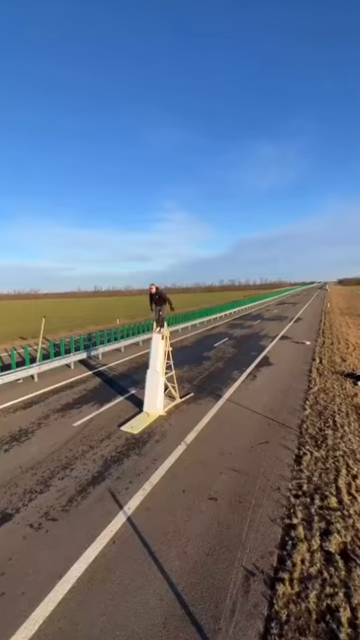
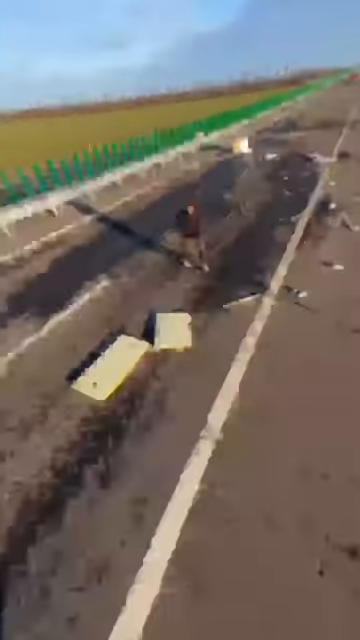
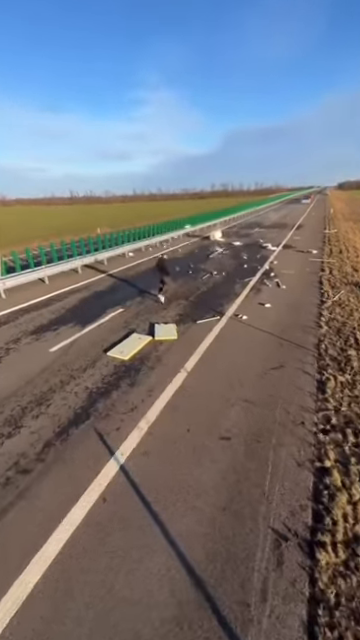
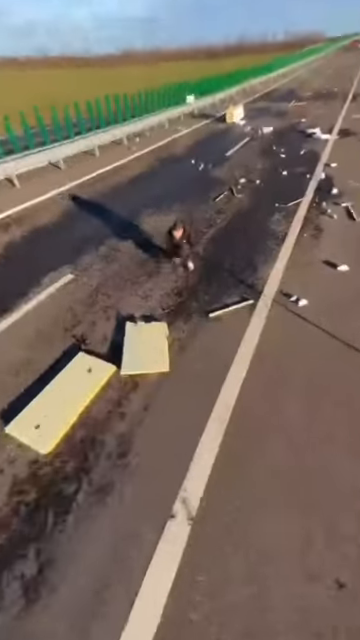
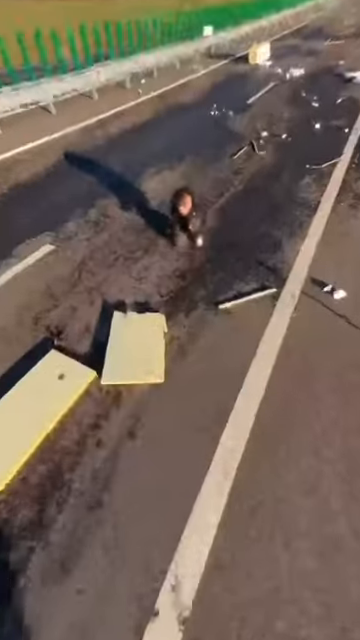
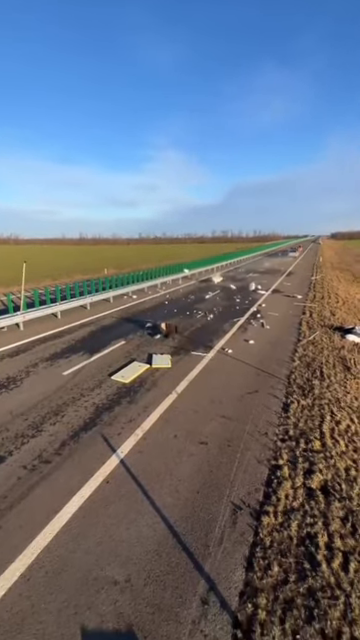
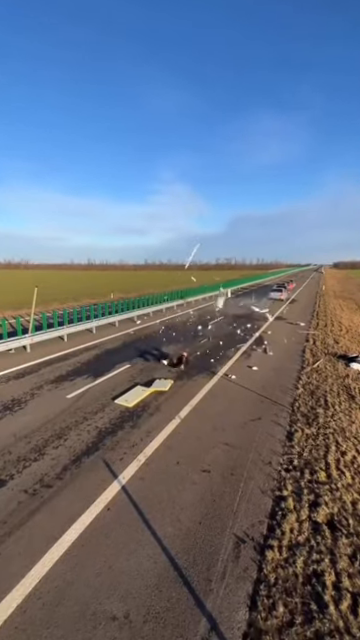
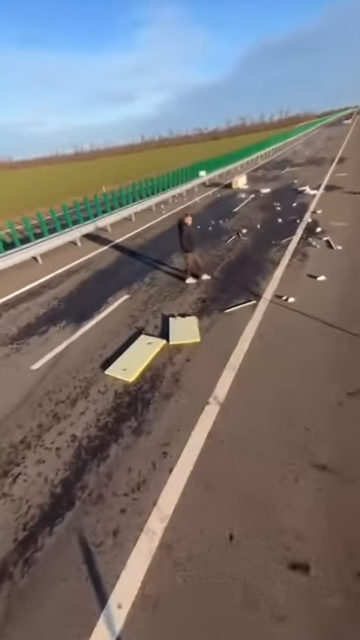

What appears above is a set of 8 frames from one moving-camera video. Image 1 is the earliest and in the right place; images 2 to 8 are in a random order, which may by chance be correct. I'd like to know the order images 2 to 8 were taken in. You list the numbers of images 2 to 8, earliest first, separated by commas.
7, 6, 3, 8, 2, 4, 5
